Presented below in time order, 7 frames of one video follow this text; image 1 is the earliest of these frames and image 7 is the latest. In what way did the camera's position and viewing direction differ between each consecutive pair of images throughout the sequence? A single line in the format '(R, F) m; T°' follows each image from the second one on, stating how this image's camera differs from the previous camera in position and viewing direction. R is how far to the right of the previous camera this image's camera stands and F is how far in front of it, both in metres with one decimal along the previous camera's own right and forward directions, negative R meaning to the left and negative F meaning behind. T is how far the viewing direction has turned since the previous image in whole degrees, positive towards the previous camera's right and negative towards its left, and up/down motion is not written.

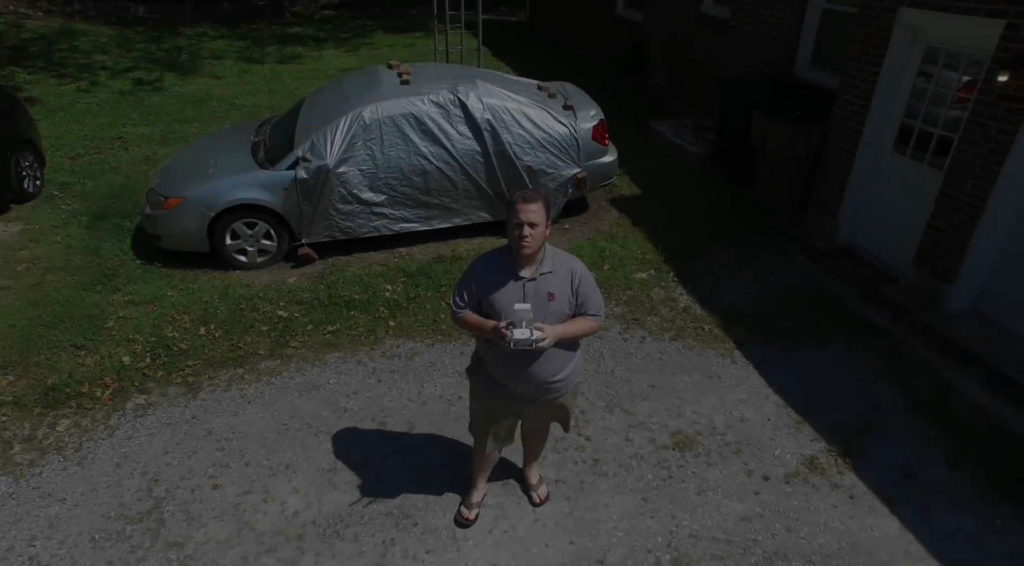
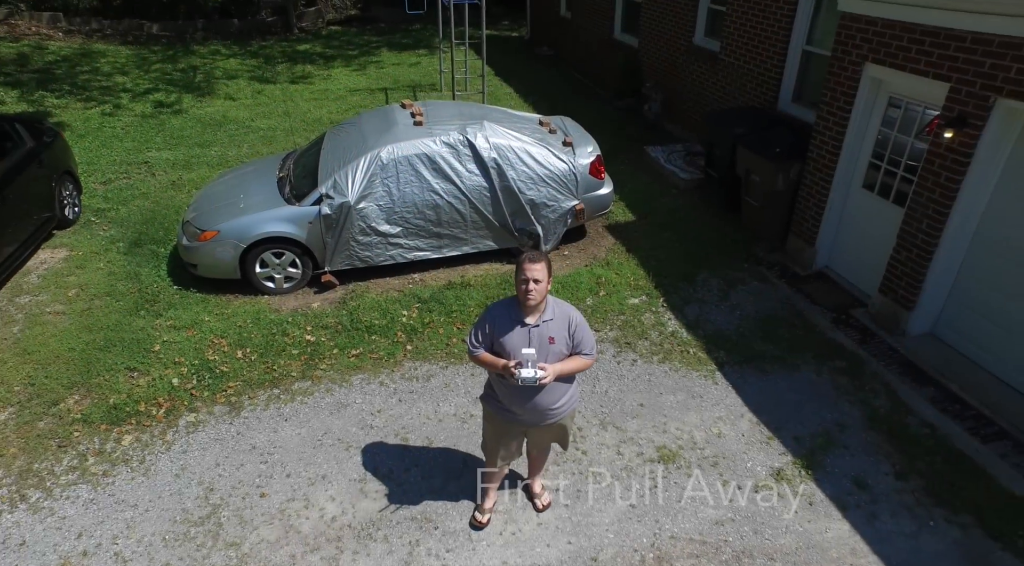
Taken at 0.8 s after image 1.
(0.0, -0.6) m; 0°
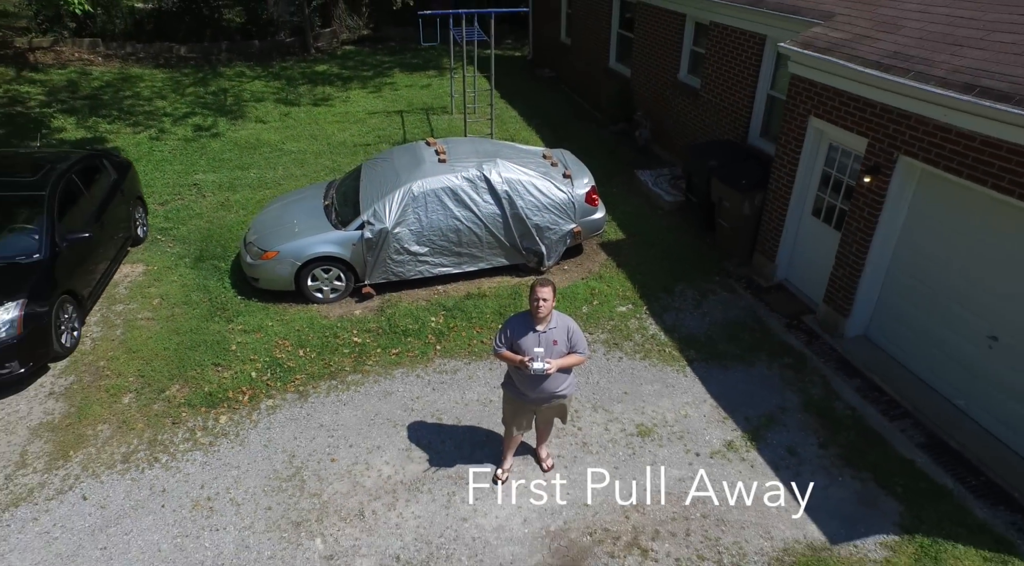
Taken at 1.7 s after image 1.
(-0.1, -1.3) m; 0°
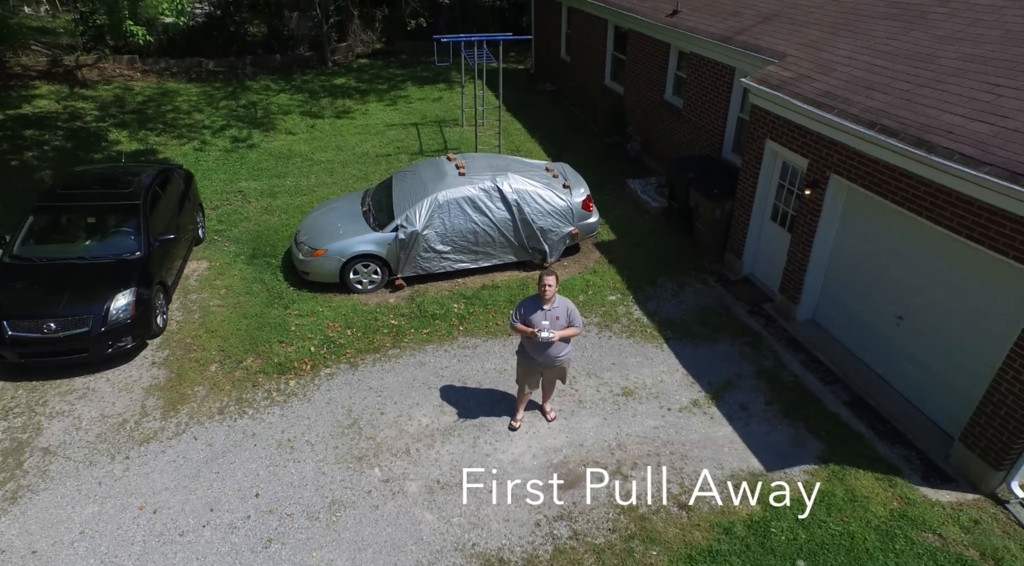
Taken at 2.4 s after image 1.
(-0.1, -1.5) m; 0°
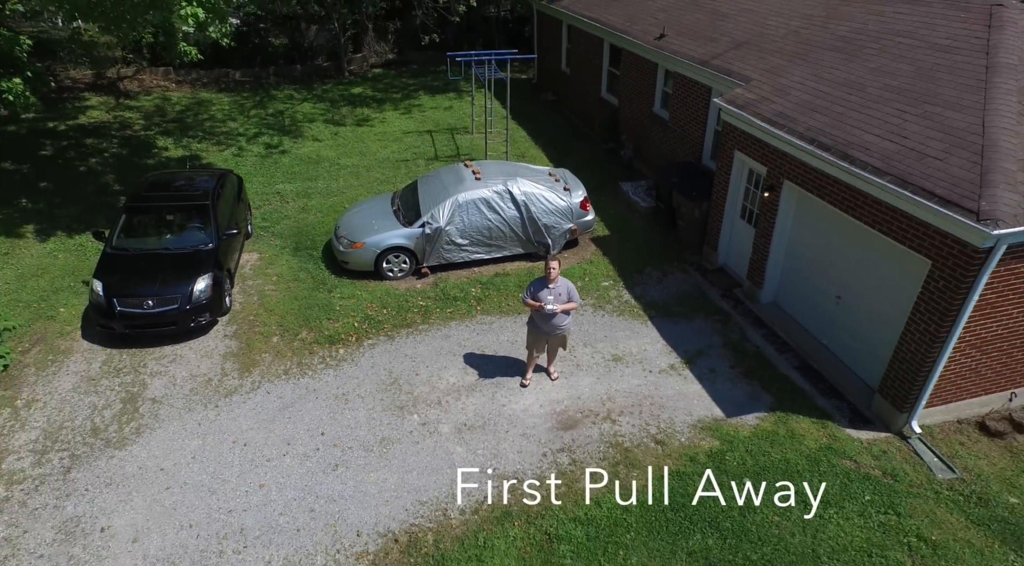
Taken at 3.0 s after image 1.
(-0.1, -1.6) m; 0°
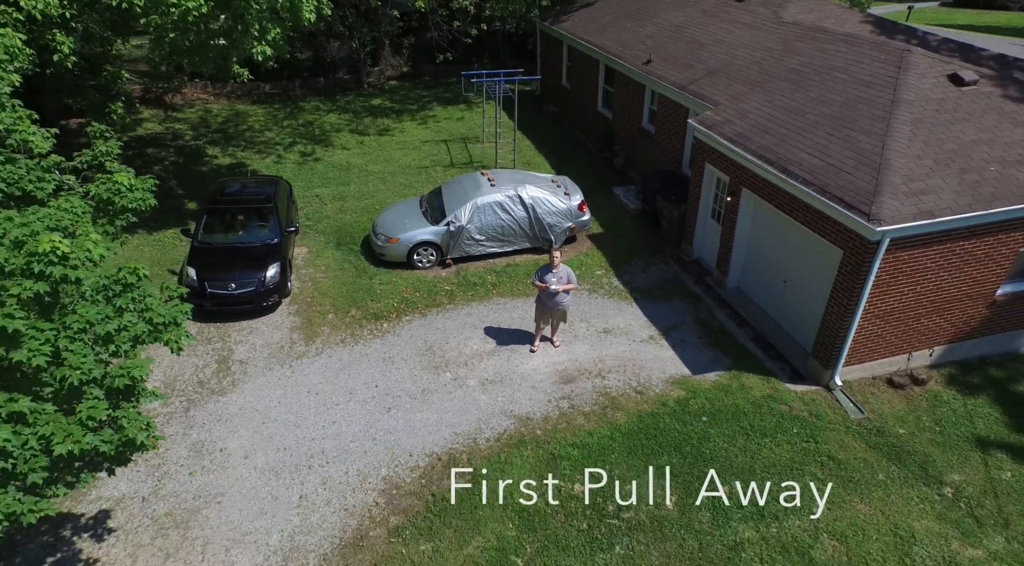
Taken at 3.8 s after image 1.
(-0.2, -2.1) m; 0°
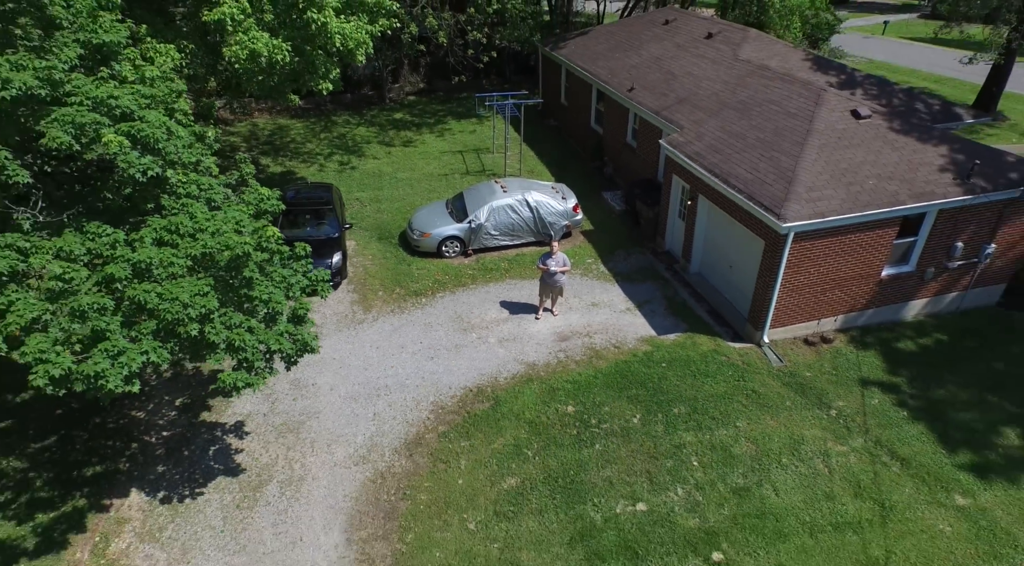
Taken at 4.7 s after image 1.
(-0.2, -3.2) m; 0°
